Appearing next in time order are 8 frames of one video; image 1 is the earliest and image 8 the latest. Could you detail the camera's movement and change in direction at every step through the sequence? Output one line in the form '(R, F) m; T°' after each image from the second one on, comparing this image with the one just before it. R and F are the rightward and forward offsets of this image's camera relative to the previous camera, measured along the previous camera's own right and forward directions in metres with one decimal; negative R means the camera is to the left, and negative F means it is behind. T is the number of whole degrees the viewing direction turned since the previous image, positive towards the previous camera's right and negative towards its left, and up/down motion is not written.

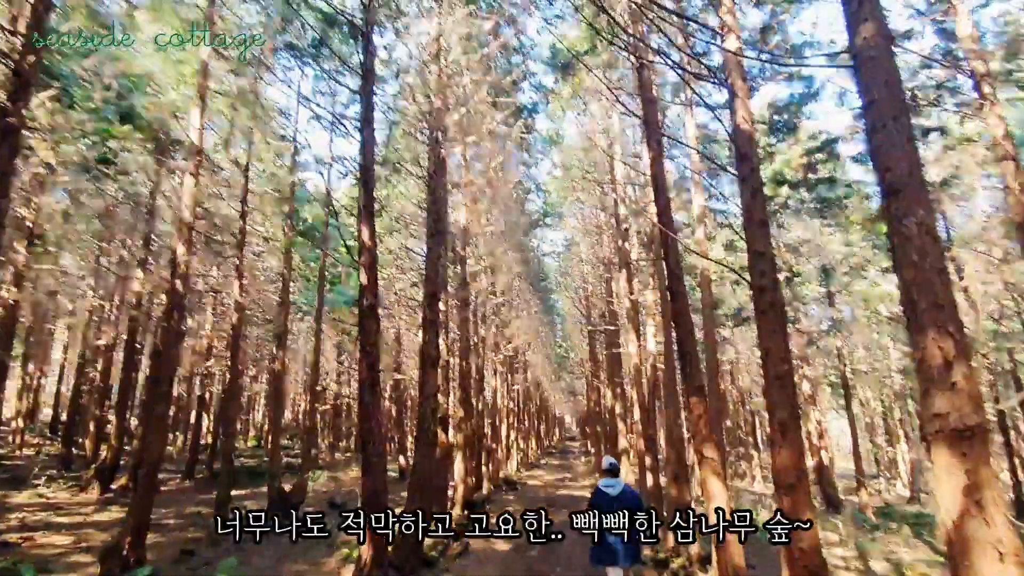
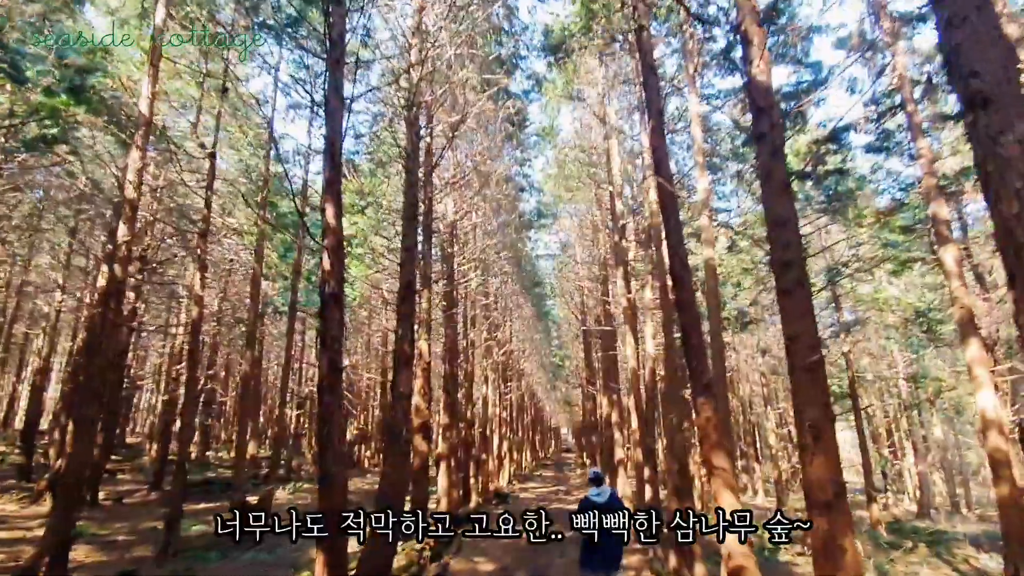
(+0.2, +1.0) m; 0°
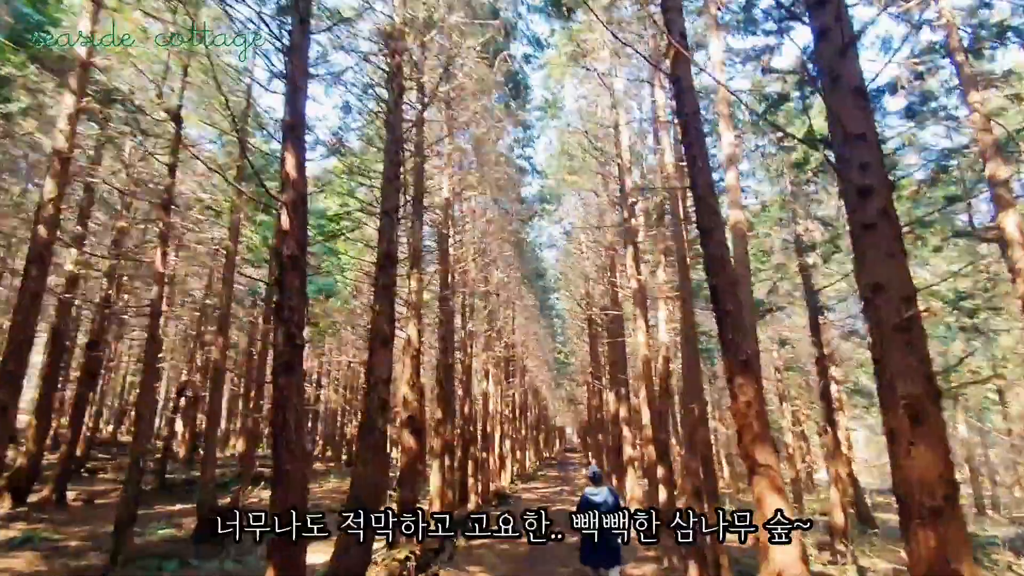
(+0.1, +1.2) m; -1°
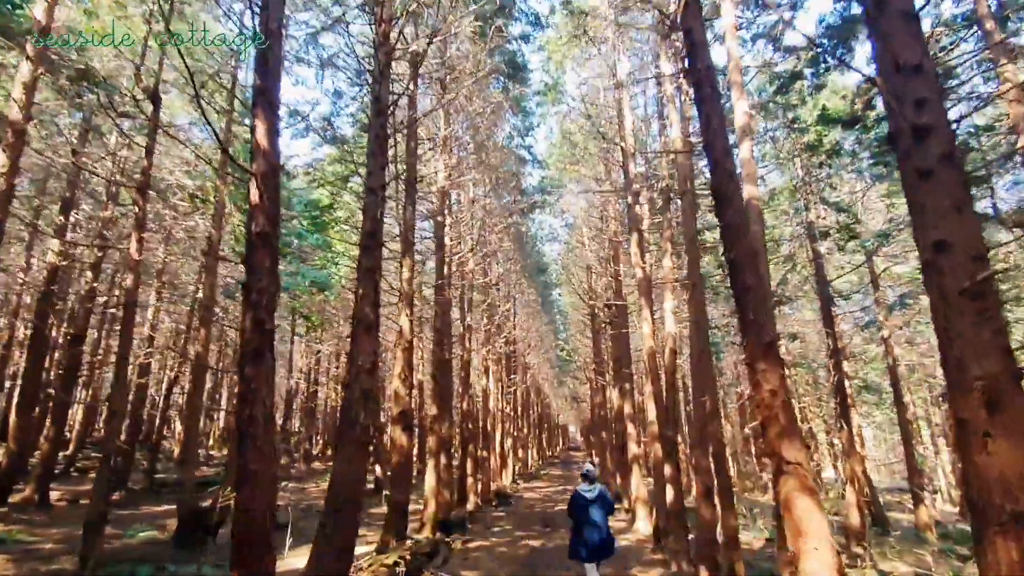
(+0.1, +0.6) m; 0°
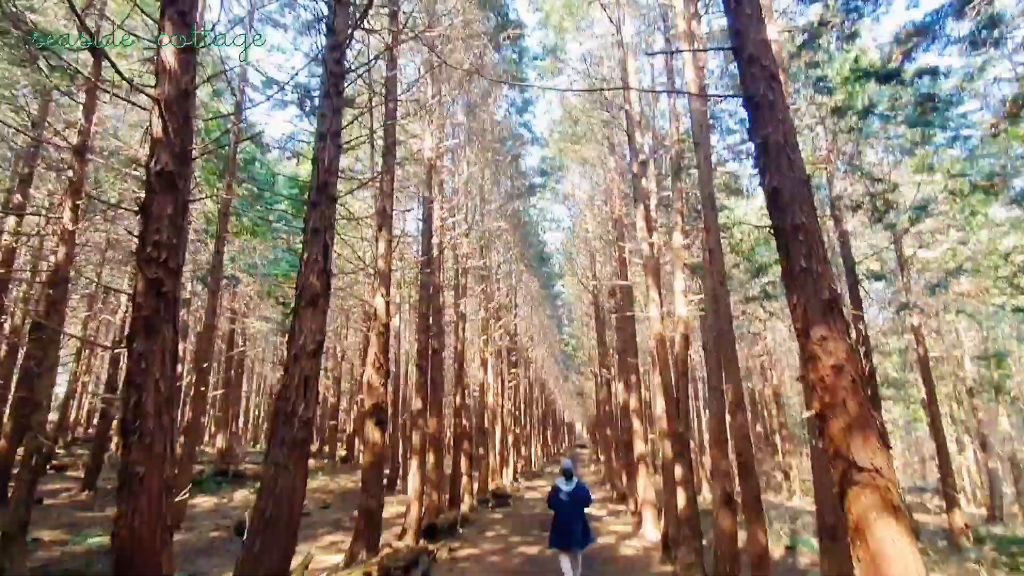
(+0.3, +1.3) m; -1°
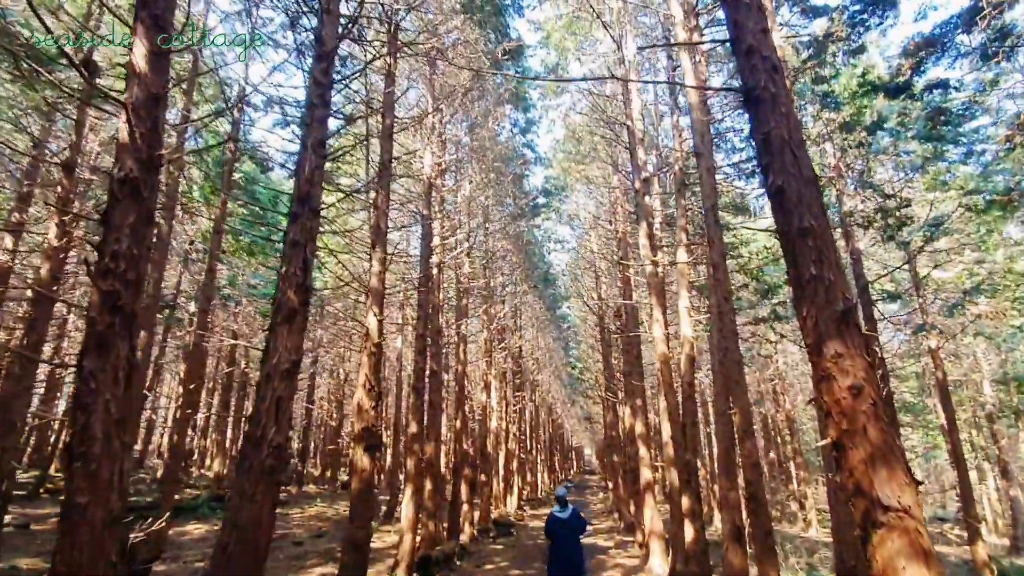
(+0.2, +0.3) m; -1°
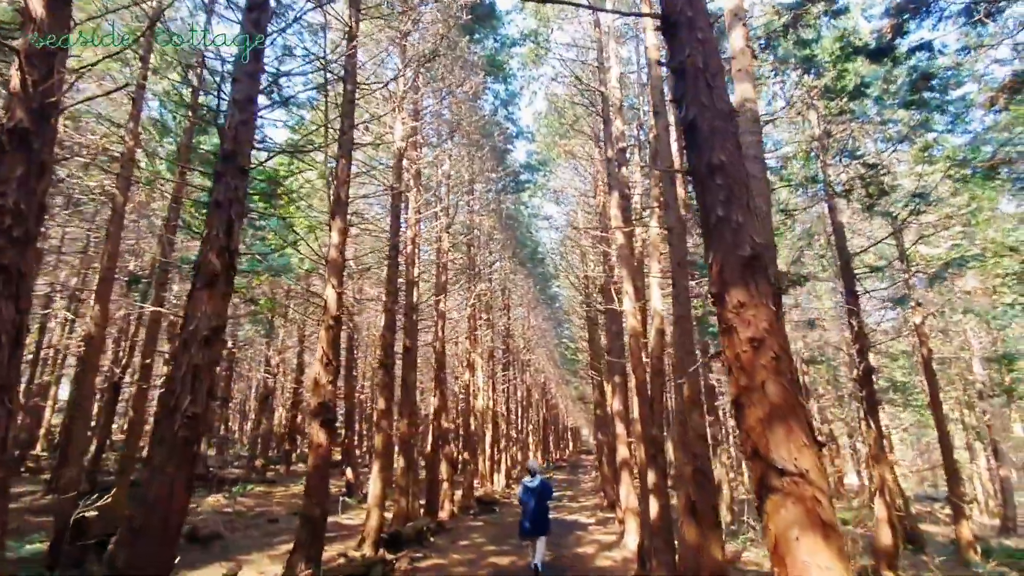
(+0.6, +0.3) m; 0°
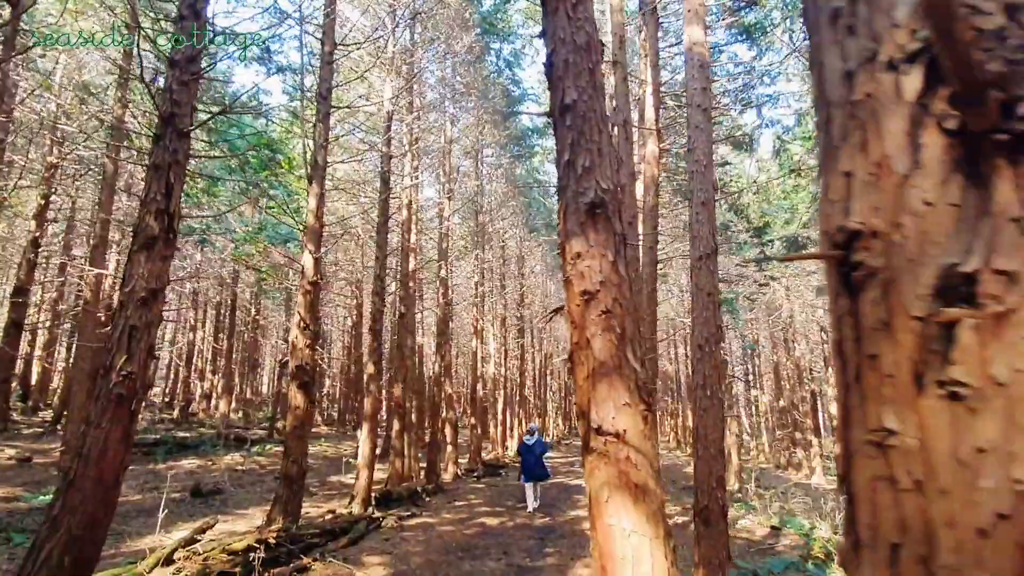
(+0.9, +0.2) m; -3°
